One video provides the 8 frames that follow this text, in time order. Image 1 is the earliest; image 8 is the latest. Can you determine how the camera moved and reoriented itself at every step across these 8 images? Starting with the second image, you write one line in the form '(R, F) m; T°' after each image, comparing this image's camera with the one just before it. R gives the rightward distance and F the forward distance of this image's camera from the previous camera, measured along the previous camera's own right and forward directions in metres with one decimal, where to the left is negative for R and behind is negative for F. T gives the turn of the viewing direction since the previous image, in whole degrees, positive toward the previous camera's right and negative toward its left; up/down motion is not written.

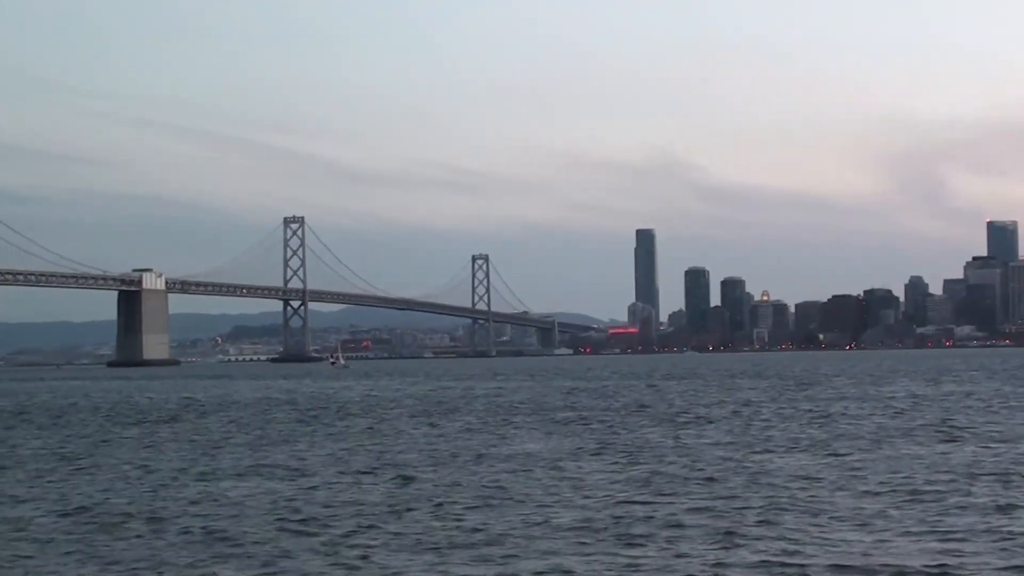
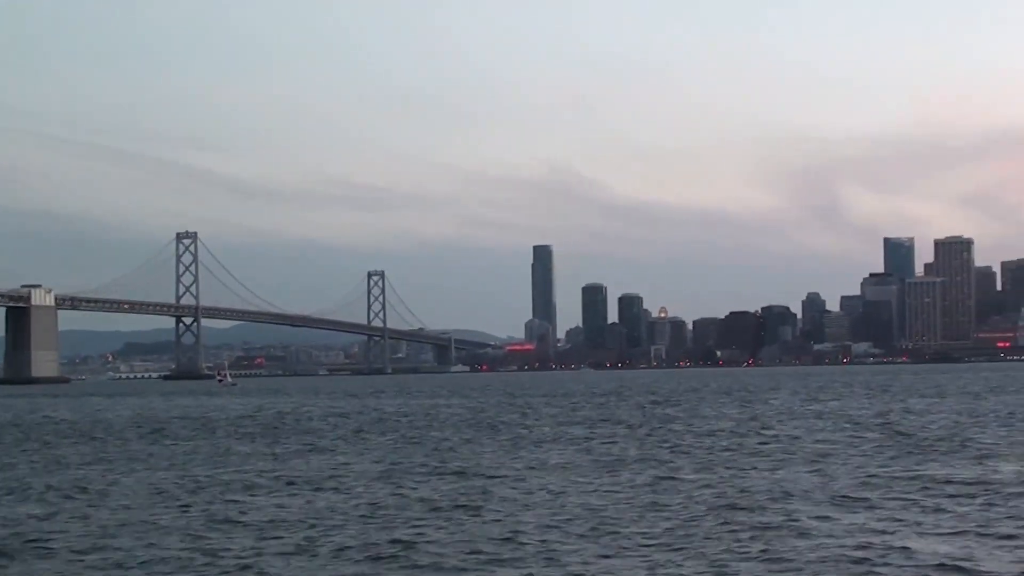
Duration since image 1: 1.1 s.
(+0.3, +0.5) m; +3°
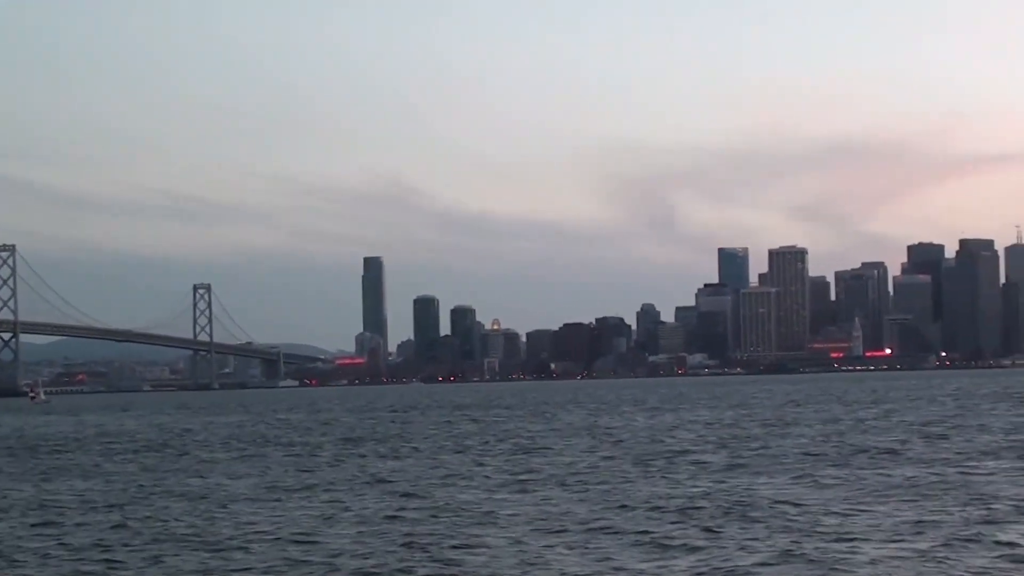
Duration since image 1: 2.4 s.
(-4.9, +2.4) m; +9°
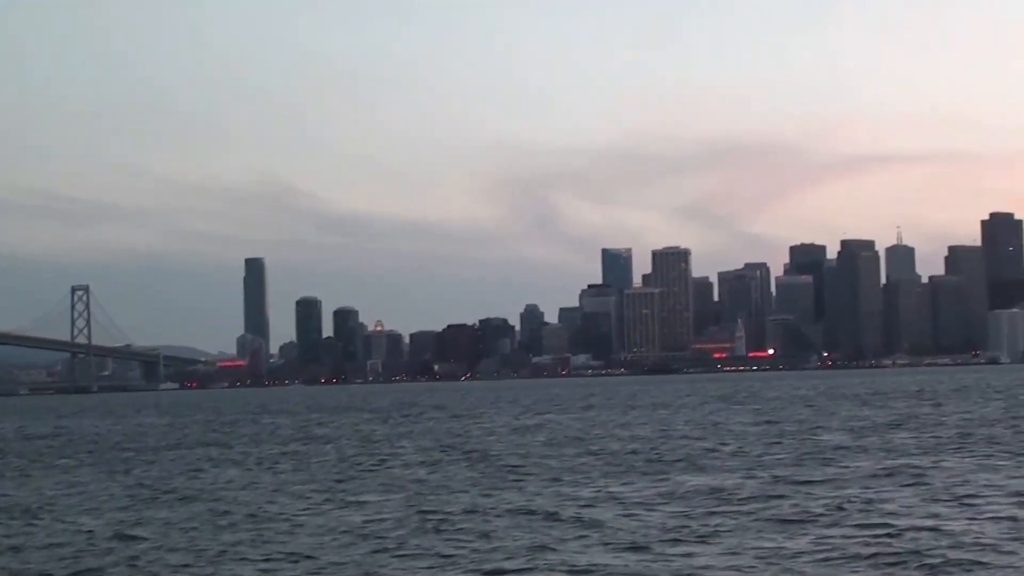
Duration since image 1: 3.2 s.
(+0.1, +0.3) m; +3°
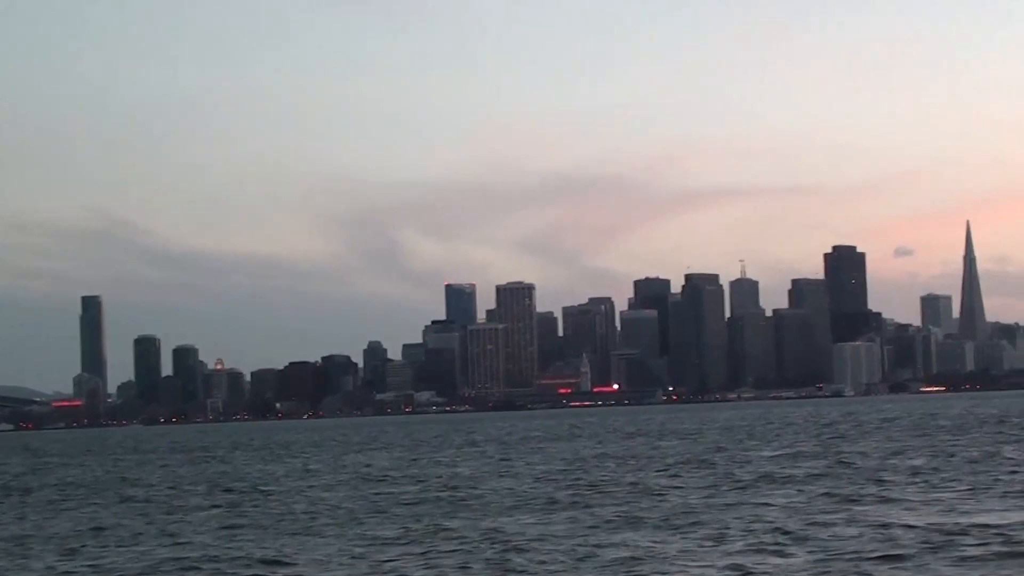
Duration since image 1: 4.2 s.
(+1.1, +0.5) m; +3°
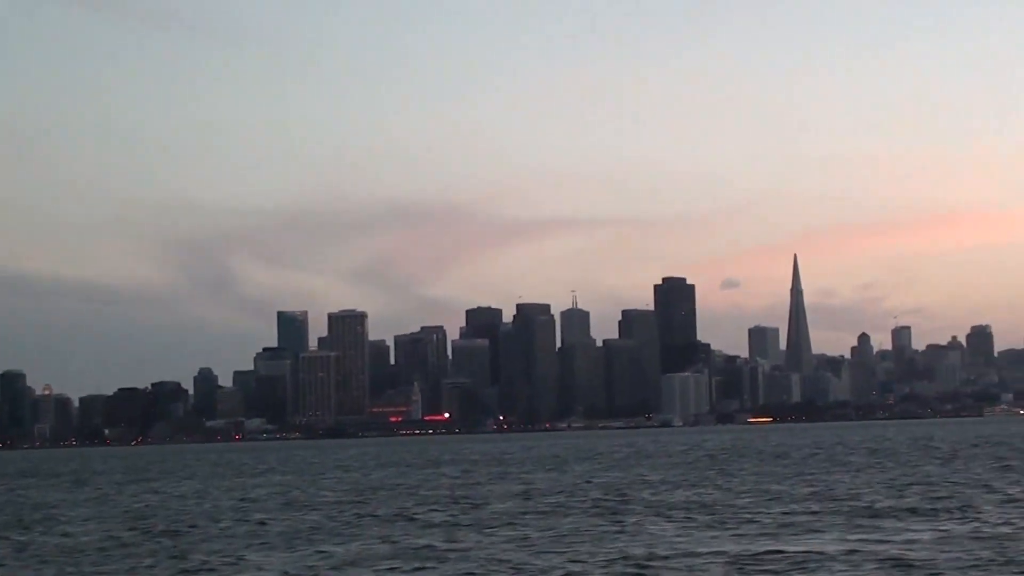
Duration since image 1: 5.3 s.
(+1.1, -0.4) m; +3°
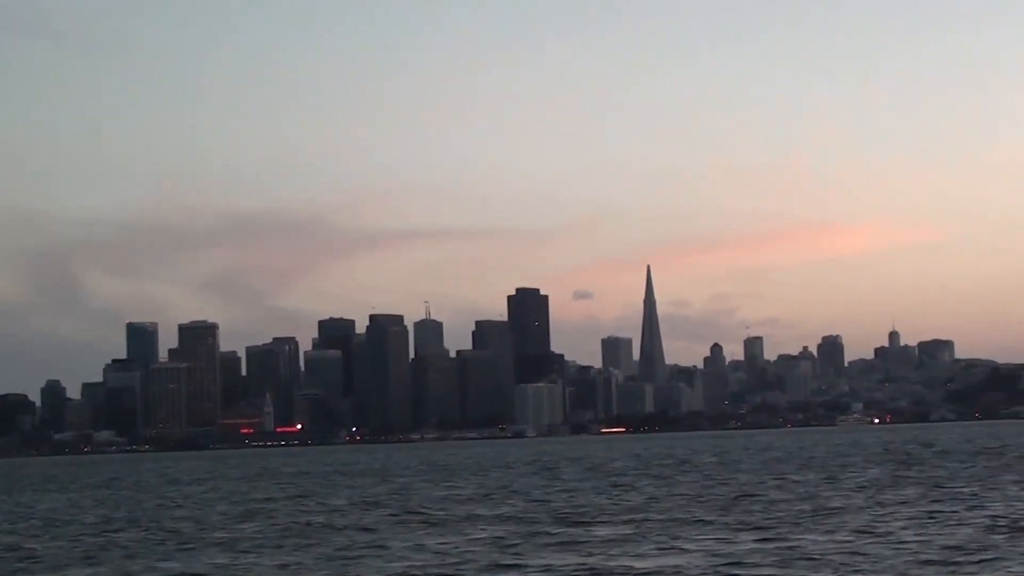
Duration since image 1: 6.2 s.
(+1.0, +0.1) m; +3°
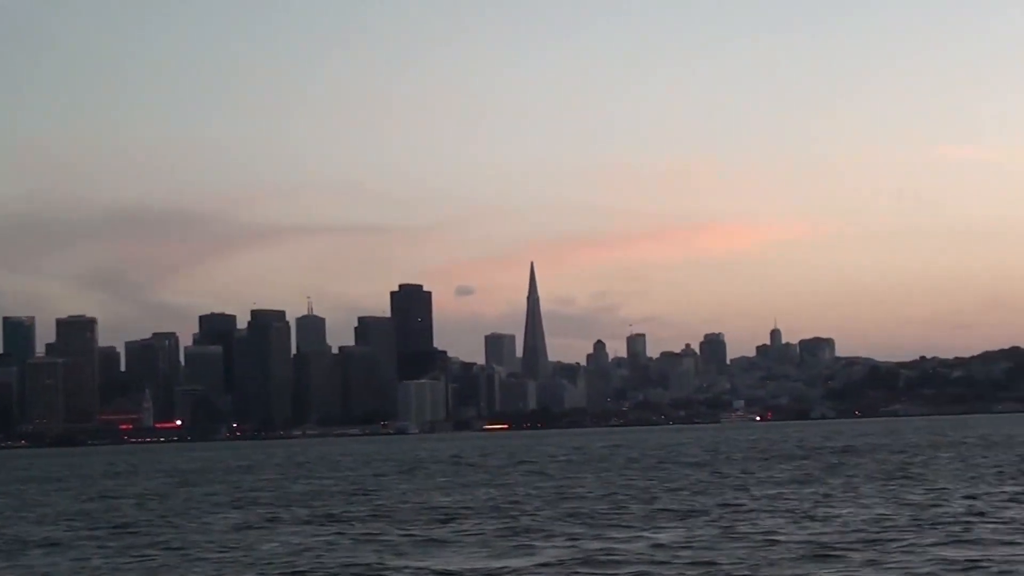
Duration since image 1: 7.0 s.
(+0.3, +0.2) m; +3°
